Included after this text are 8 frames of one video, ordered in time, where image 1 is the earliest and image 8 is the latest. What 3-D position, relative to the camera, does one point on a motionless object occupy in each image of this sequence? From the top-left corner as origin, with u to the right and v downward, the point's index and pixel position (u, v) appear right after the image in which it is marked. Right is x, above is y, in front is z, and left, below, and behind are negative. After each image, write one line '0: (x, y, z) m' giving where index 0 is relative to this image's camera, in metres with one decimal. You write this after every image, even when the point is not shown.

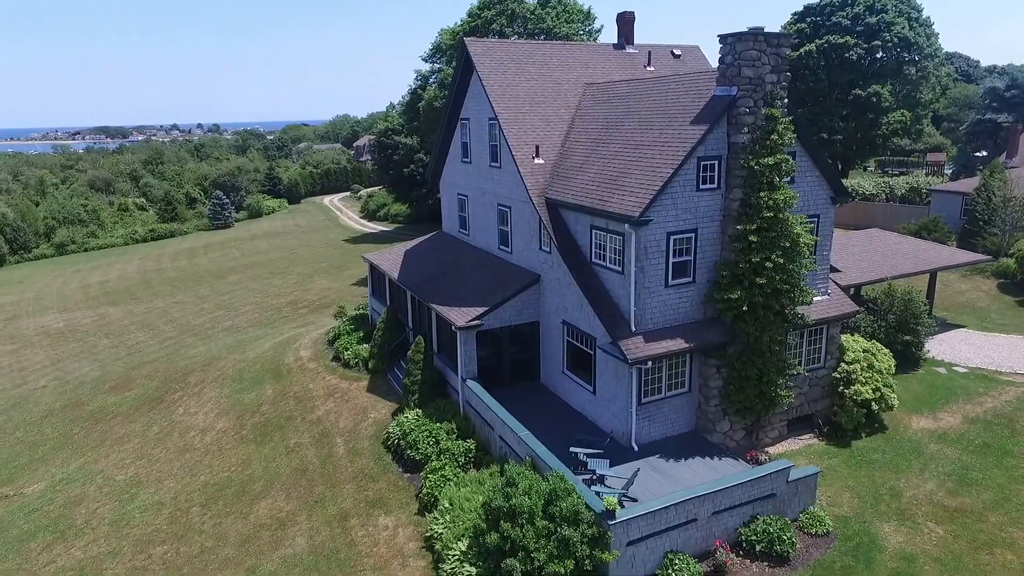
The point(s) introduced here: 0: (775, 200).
0: (+5.8, +1.9, +14.5) m
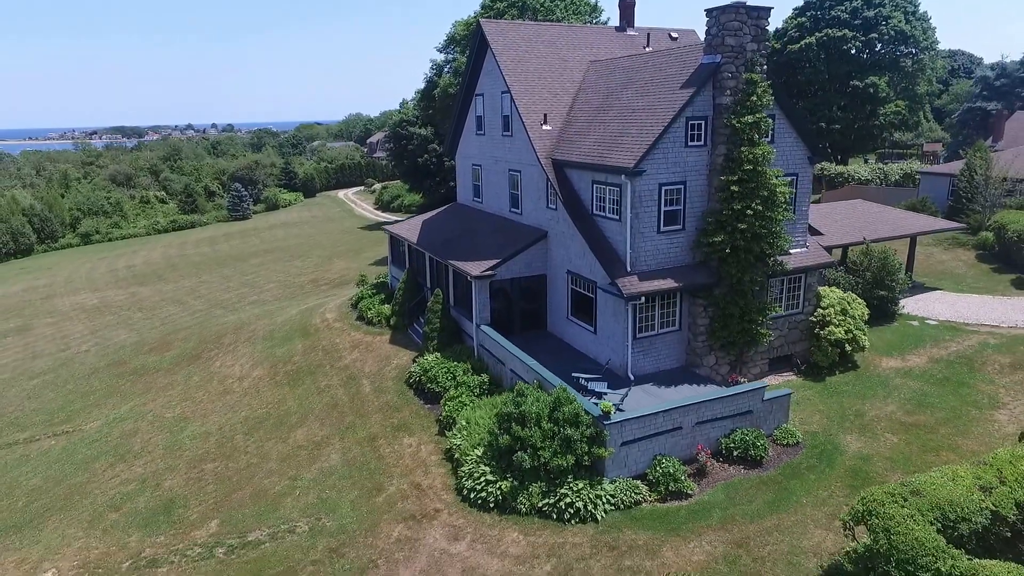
0: (+6.0, +3.3, +16.4) m
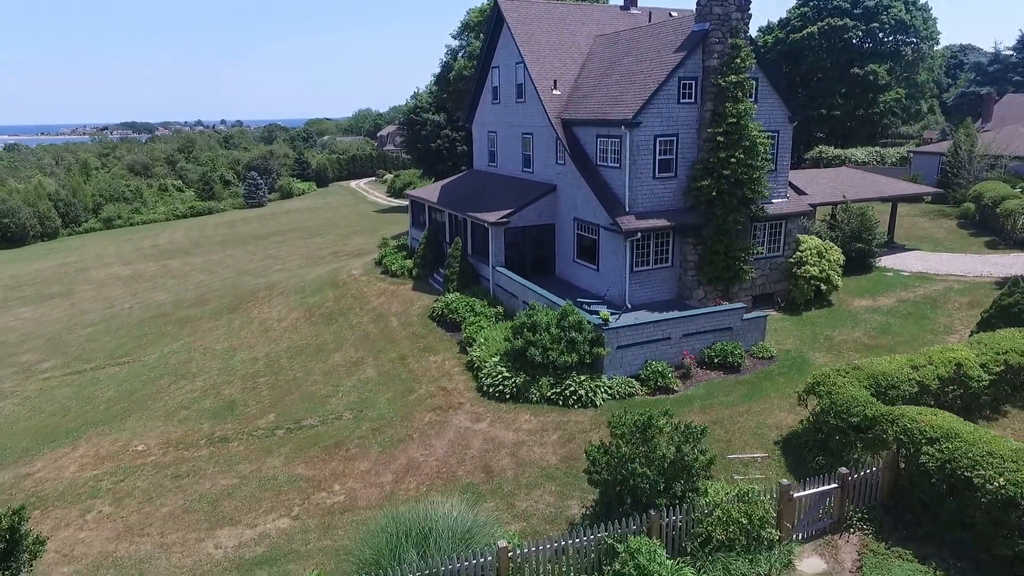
0: (+6.4, +5.1, +18.8) m
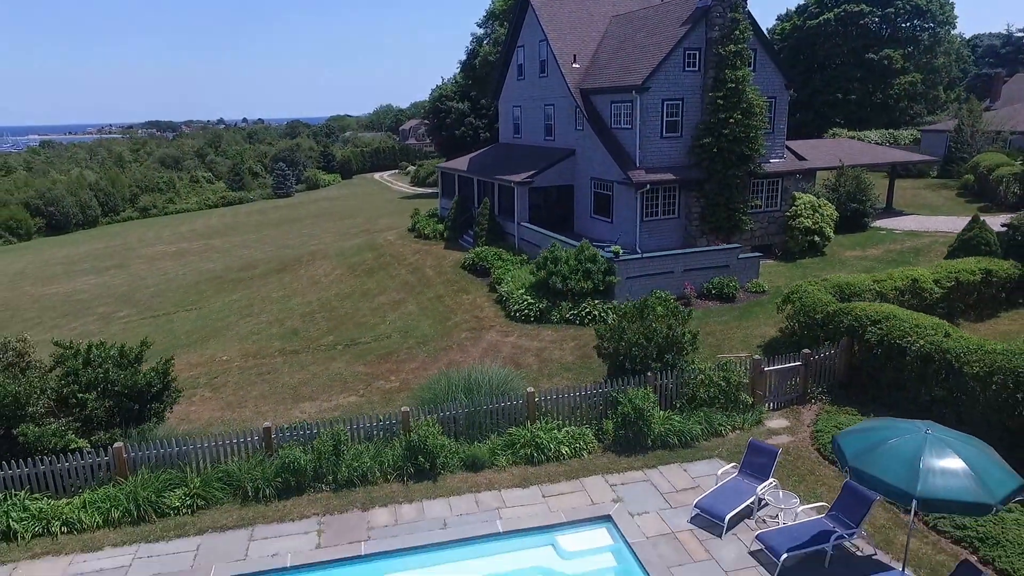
0: (+7.2, +6.9, +21.3) m
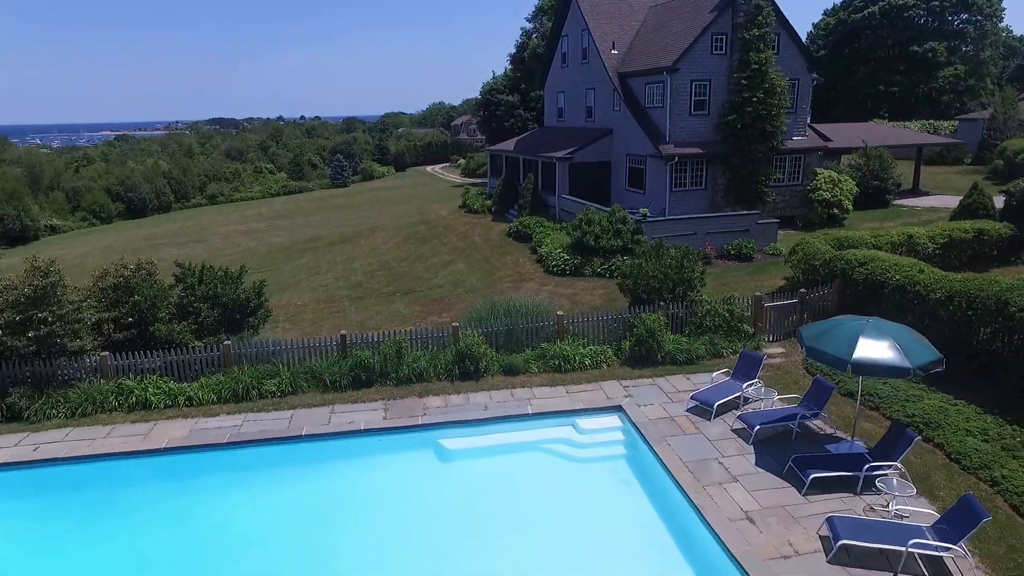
0: (+8.7, +8.1, +23.2) m
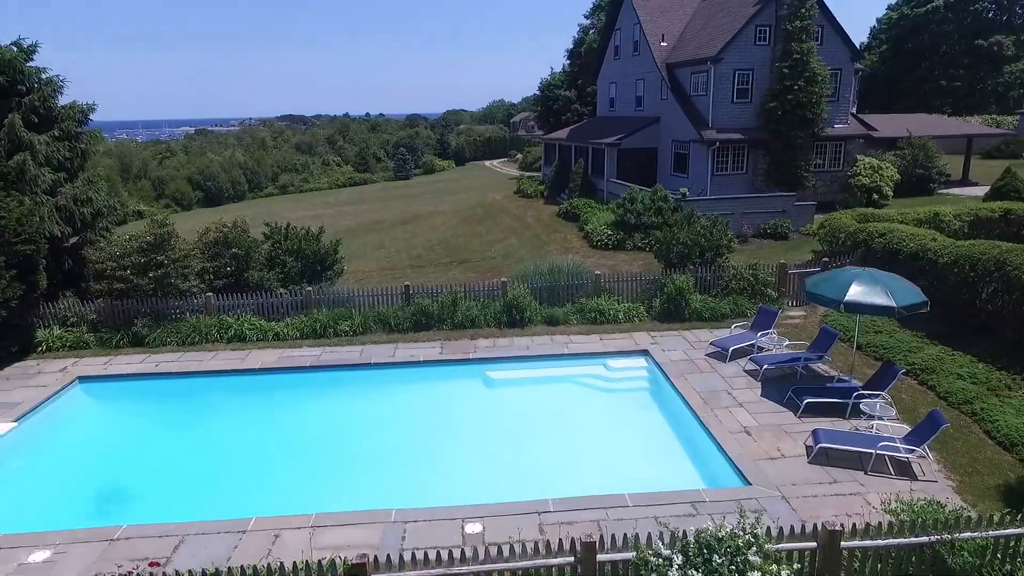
0: (+10.7, +8.8, +24.3) m
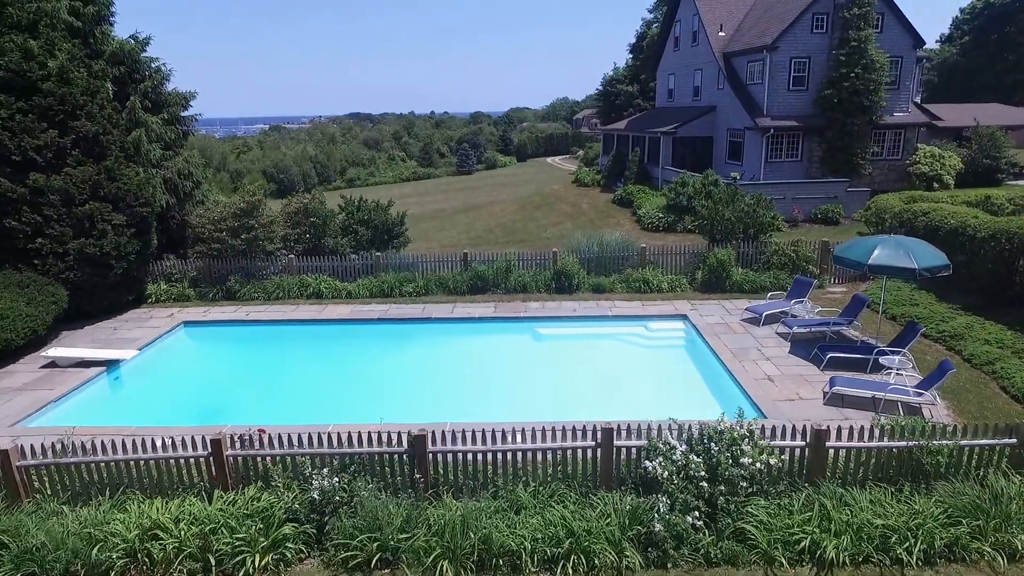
0: (+12.9, +9.4, +24.5) m
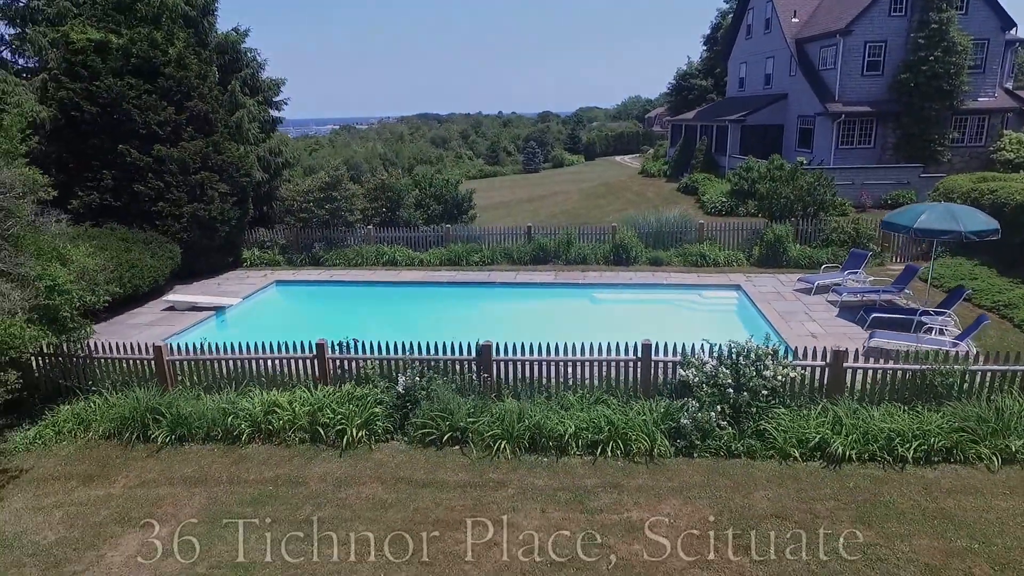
0: (+15.4, +9.9, +24.3) m
